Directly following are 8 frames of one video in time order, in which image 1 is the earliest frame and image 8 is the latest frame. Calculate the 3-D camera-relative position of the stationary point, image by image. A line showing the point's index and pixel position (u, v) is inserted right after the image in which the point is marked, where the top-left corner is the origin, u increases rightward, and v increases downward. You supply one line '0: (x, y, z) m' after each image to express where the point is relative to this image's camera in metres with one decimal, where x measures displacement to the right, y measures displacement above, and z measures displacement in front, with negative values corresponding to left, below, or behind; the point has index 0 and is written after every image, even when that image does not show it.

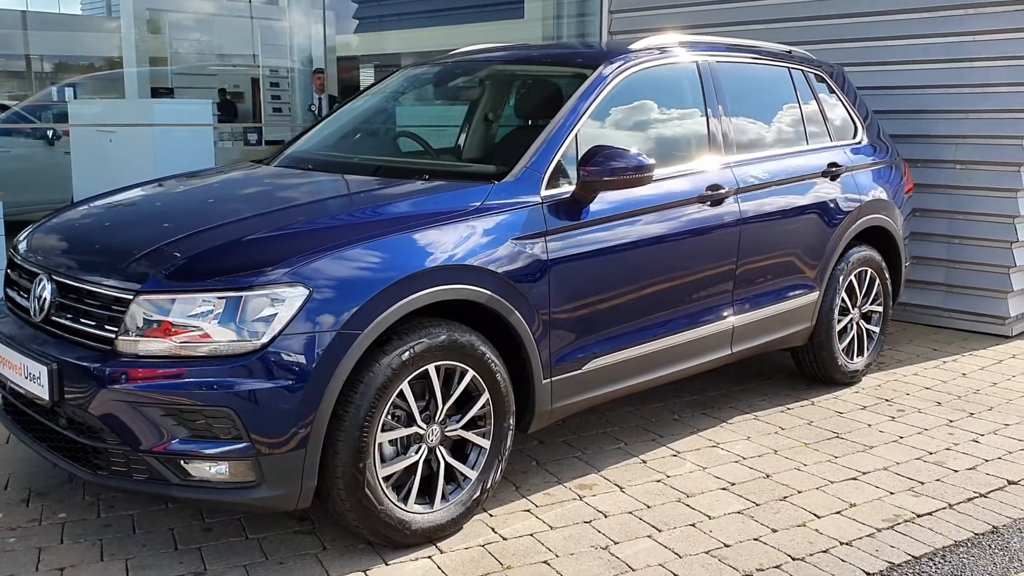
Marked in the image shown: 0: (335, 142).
0: (-0.9, +0.7, +4.6) m
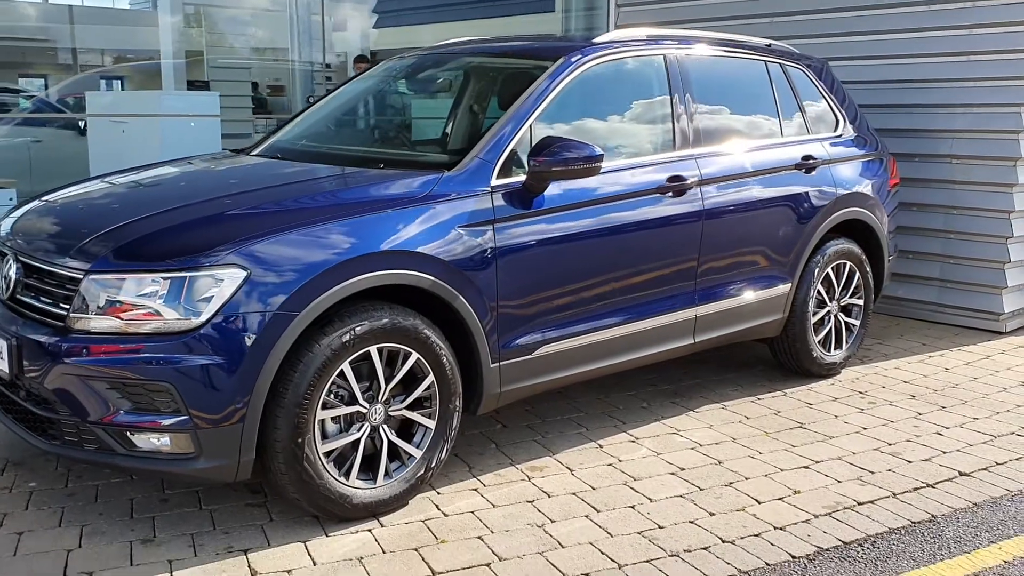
0: (-1.1, +0.8, +4.8) m
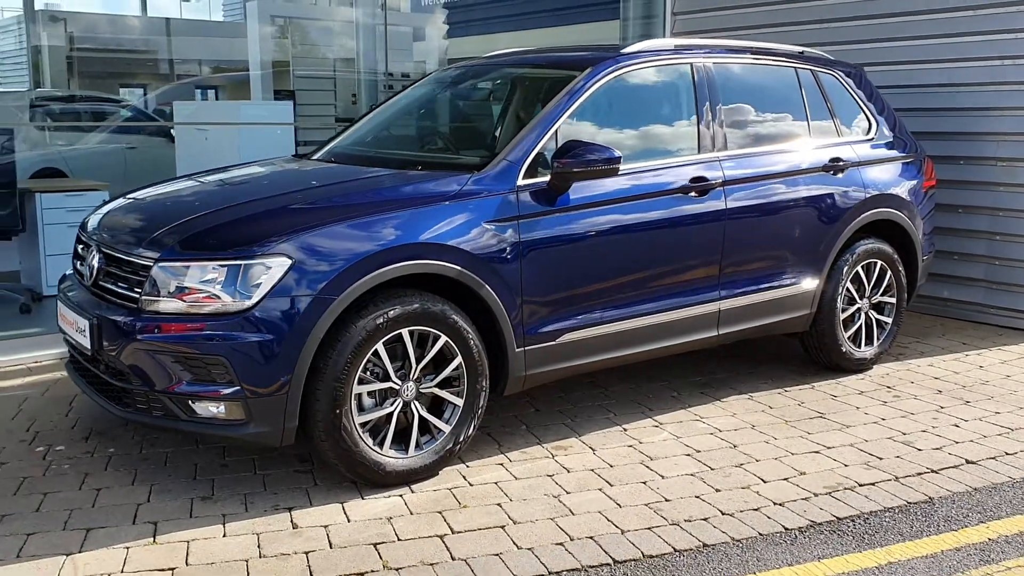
0: (-0.9, +0.9, +5.2) m
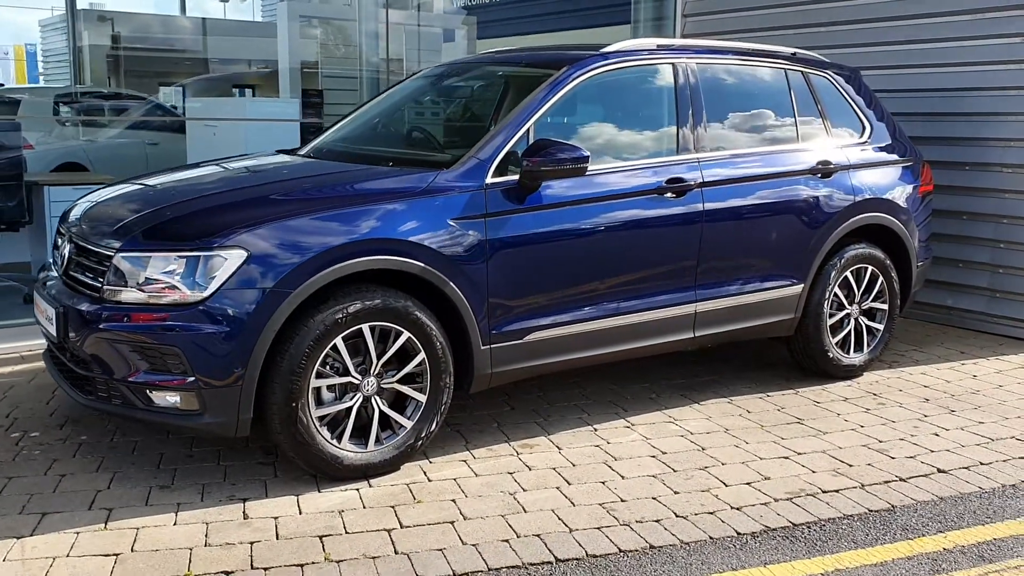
0: (-0.9, +0.9, +5.2) m
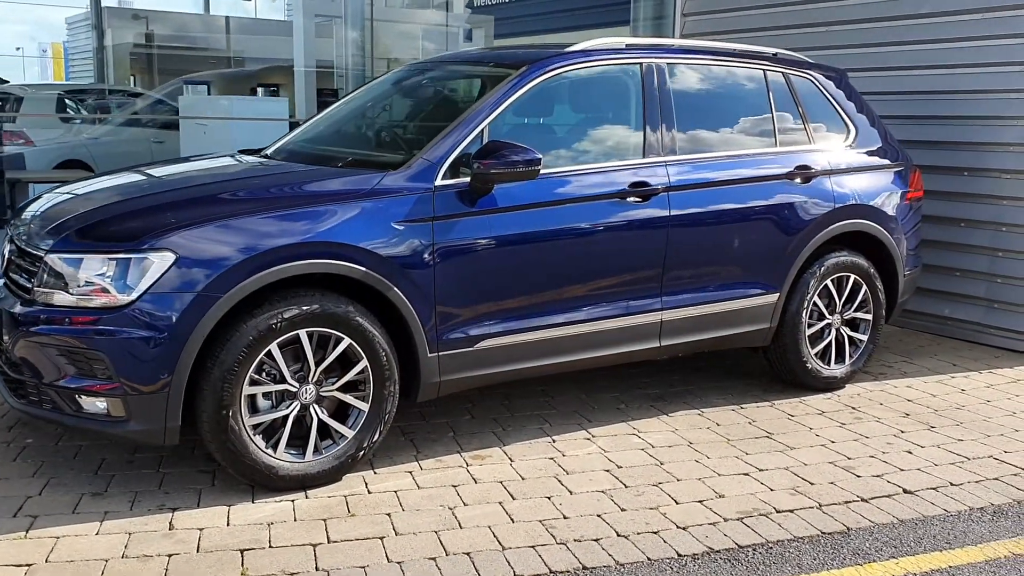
0: (-1.1, +0.9, +5.1) m
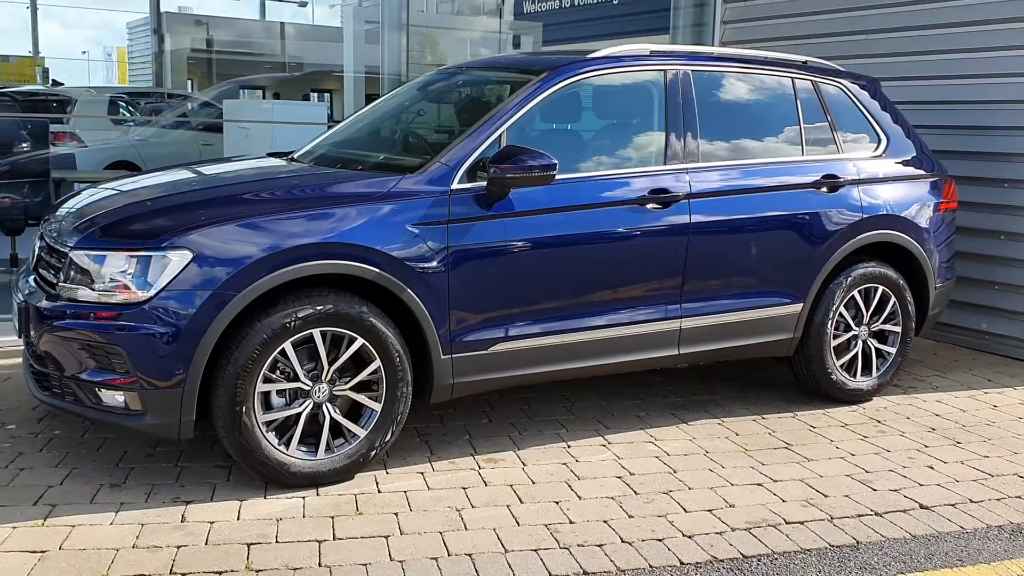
0: (-1.0, +0.9, +5.2) m
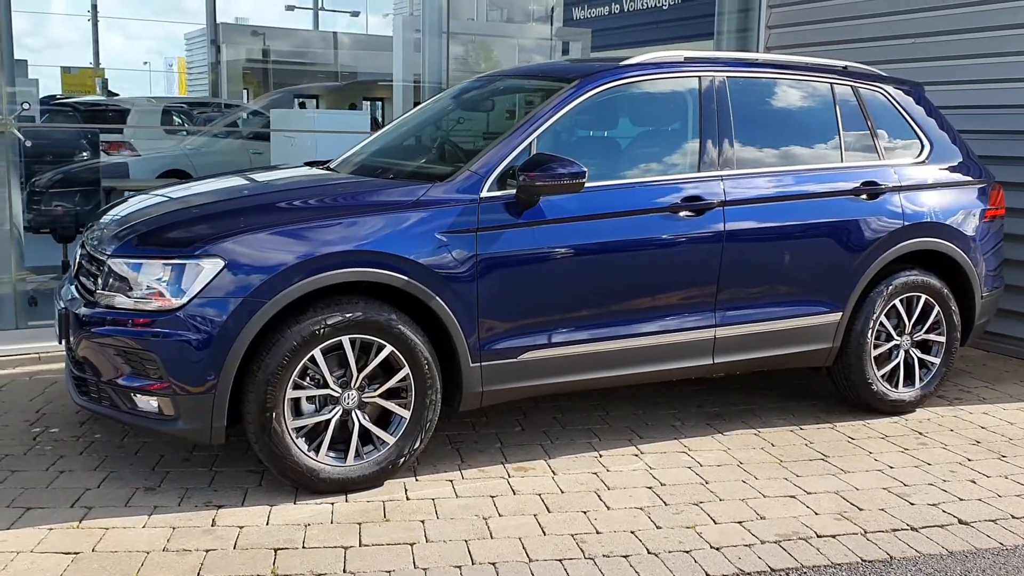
0: (-0.8, +0.8, +5.3) m
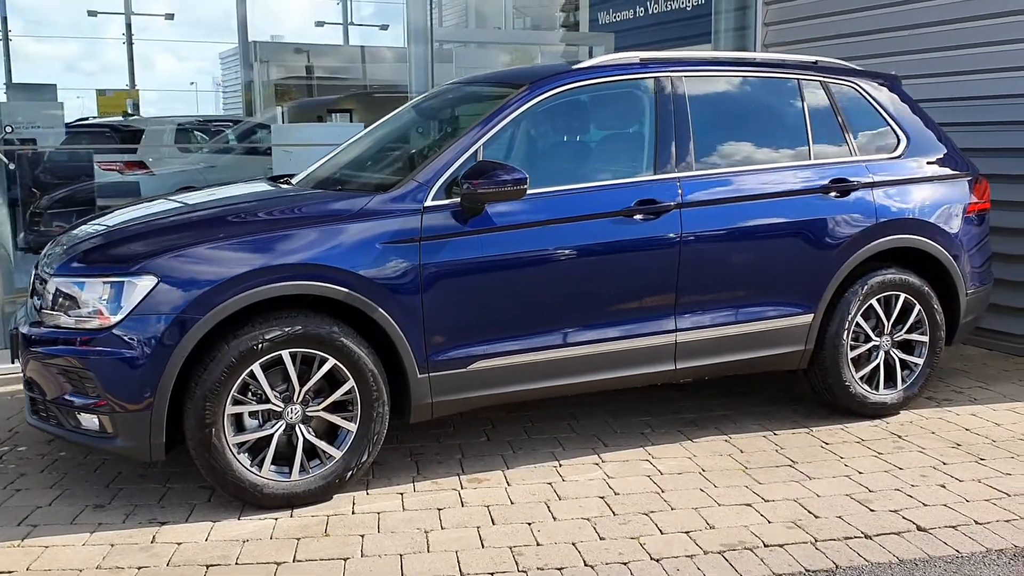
0: (-1.0, +0.7, +5.3) m
